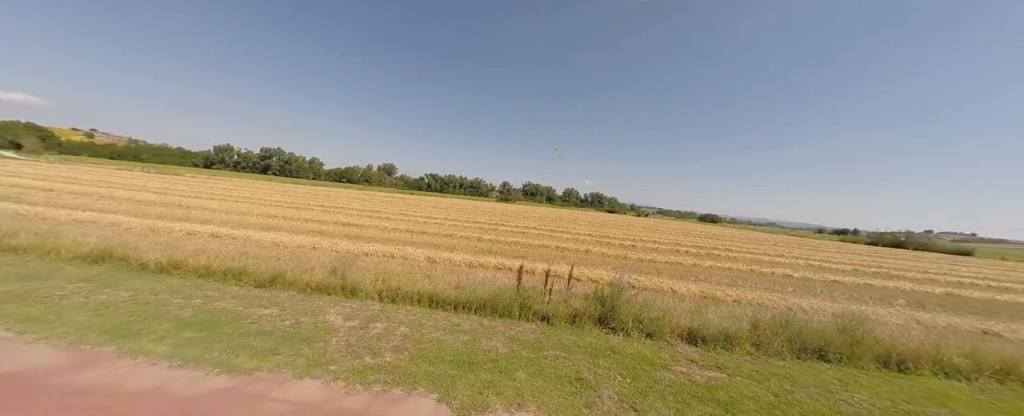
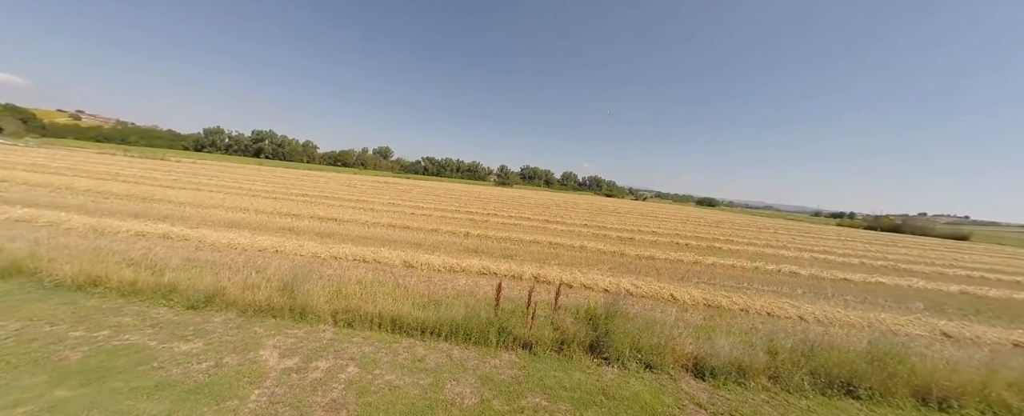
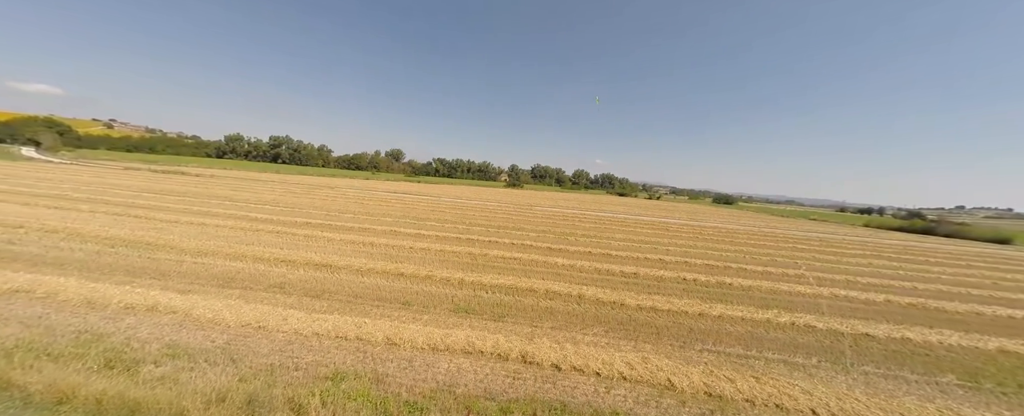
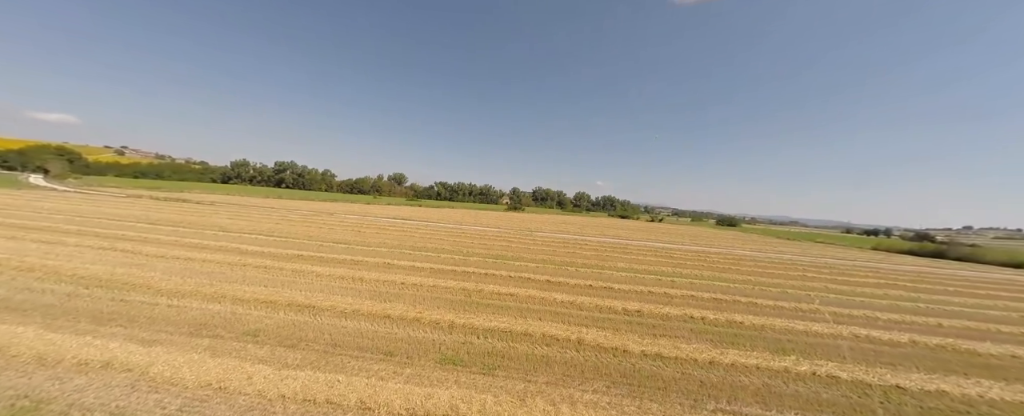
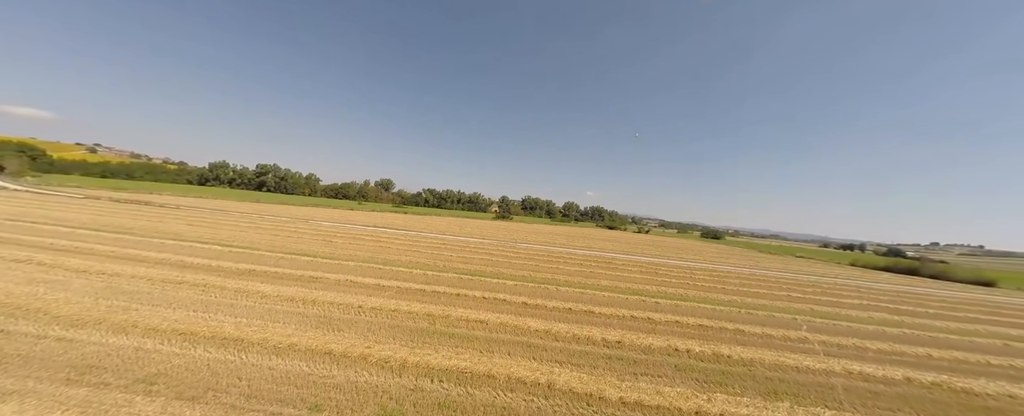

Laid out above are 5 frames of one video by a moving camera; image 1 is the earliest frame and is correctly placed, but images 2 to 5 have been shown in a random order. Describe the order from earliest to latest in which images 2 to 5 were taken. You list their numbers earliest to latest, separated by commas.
2, 3, 4, 5
